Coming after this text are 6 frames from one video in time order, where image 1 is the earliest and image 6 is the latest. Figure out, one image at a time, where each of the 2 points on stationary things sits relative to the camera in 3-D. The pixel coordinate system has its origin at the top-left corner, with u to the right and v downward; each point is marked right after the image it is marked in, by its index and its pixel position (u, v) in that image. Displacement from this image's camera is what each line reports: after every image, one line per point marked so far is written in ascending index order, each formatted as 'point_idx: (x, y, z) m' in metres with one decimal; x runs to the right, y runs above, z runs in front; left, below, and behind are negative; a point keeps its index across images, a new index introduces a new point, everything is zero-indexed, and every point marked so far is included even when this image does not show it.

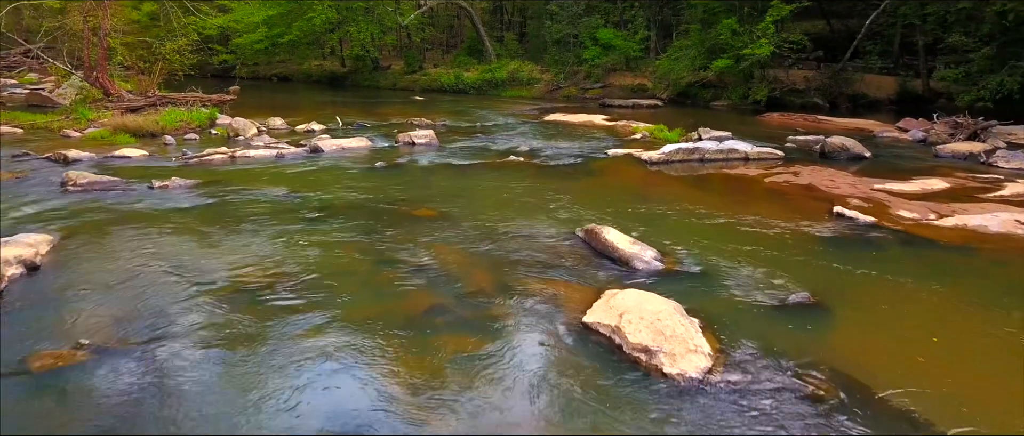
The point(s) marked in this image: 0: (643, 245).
0: (+1.5, -0.3, +8.7) m
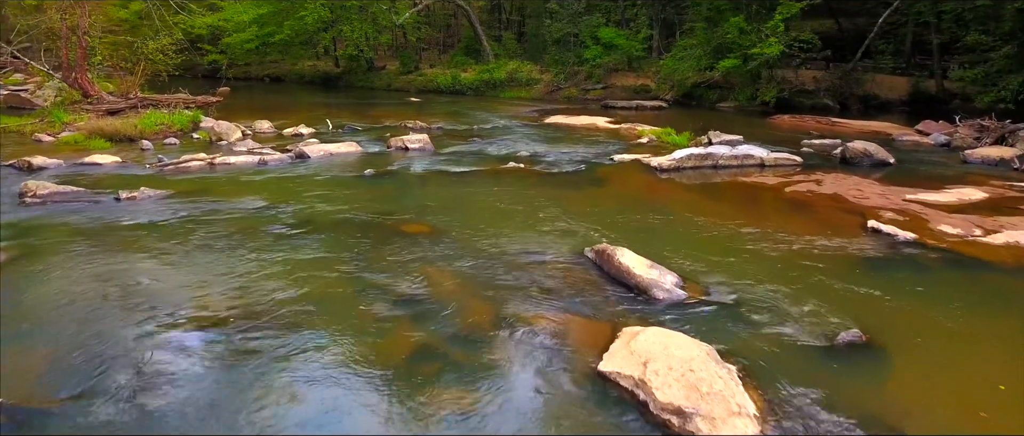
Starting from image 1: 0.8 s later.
0: (+1.5, -0.5, +7.6) m
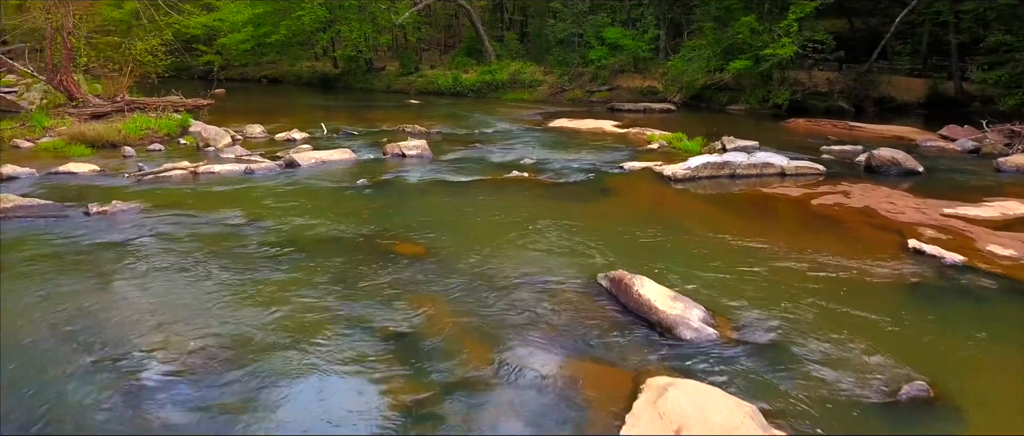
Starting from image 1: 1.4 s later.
0: (+1.6, -0.7, +6.7) m
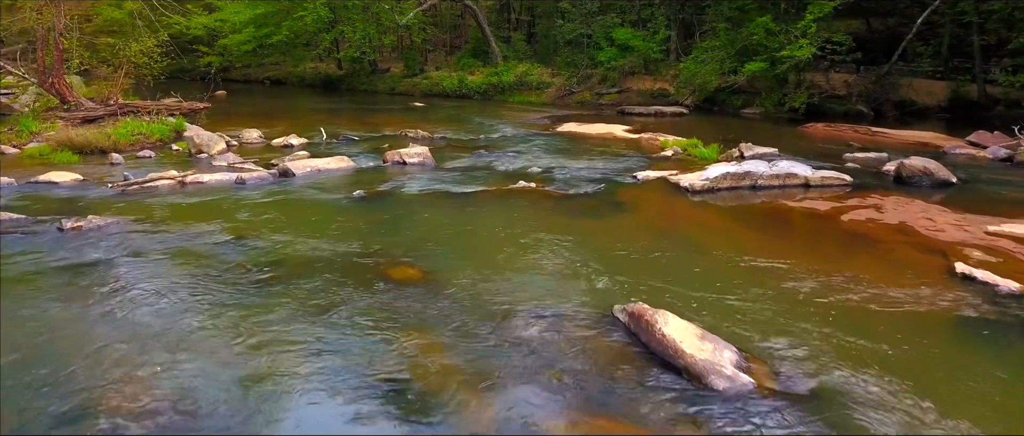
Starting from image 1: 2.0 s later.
0: (+1.6, -1.0, +5.9) m
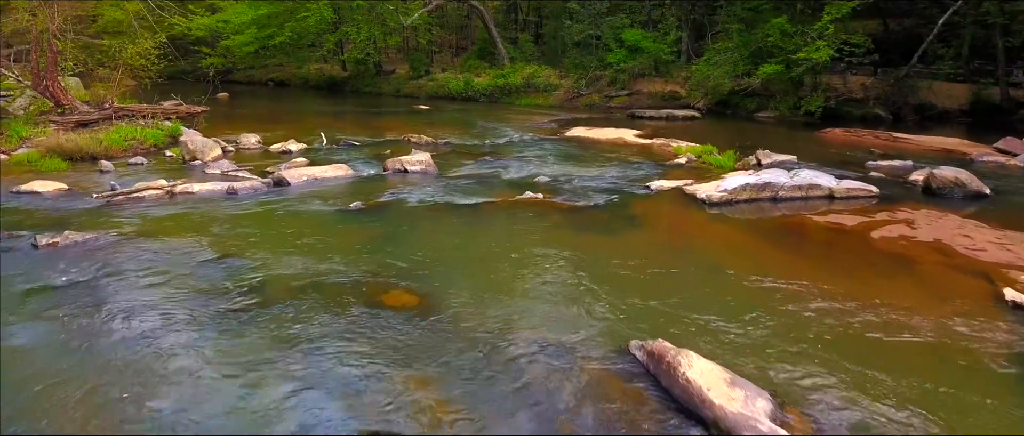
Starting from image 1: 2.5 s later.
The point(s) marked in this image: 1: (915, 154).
0: (+1.6, -1.2, +5.2) m
1: (+9.1, +1.5, +17.1) m
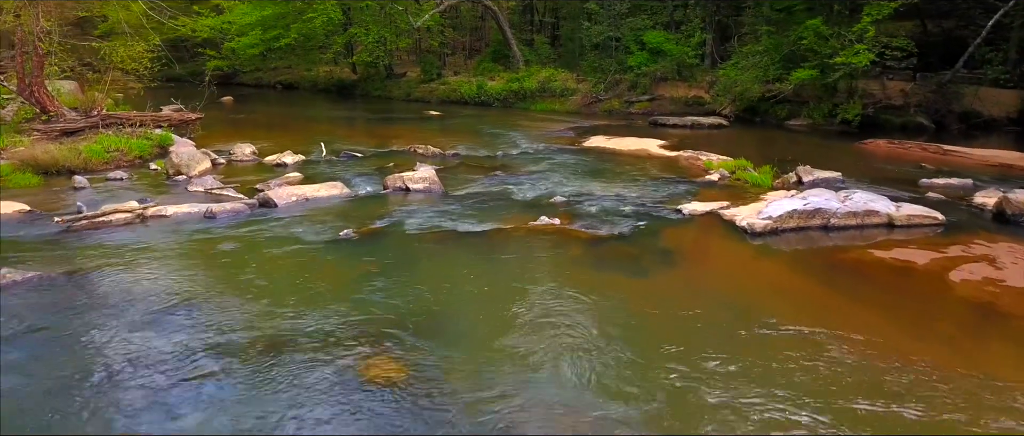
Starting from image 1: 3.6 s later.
0: (+1.7, -1.6, +3.8) m
1: (+9.4, +1.0, +15.5) m
